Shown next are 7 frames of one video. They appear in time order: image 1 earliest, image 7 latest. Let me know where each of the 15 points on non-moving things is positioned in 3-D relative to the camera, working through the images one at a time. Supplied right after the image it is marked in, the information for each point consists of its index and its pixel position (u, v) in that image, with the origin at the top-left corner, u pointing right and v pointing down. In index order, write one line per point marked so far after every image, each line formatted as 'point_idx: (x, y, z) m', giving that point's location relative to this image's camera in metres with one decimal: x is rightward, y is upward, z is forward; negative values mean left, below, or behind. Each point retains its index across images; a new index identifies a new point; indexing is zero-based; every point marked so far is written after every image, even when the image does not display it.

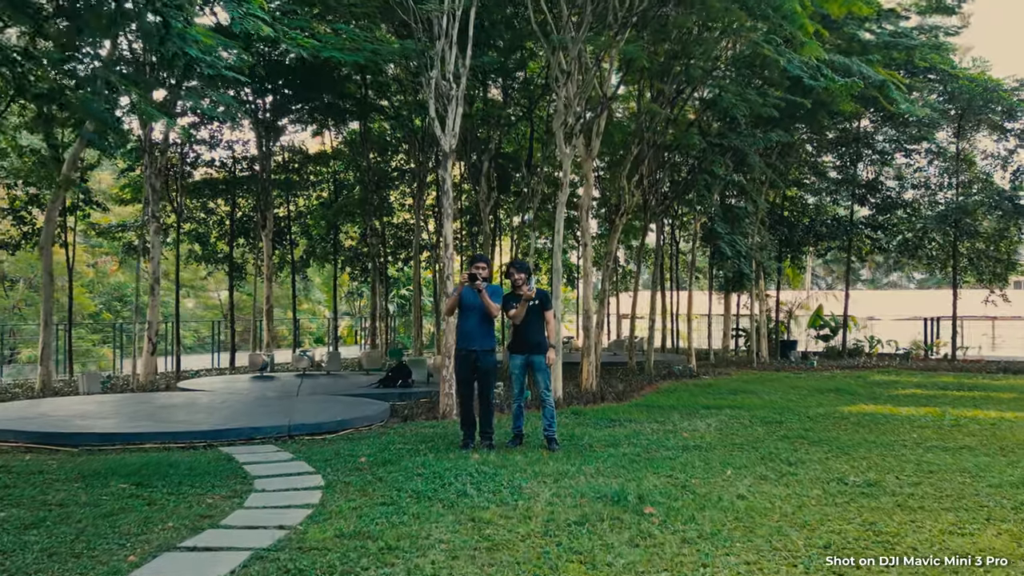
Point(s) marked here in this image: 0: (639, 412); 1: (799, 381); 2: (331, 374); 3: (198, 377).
0: (+1.7, -1.7, +10.1) m
1: (+5.5, -1.8, +14.4) m
2: (-3.3, -1.6, +13.7) m
3: (-6.0, -1.7, +14.4) m
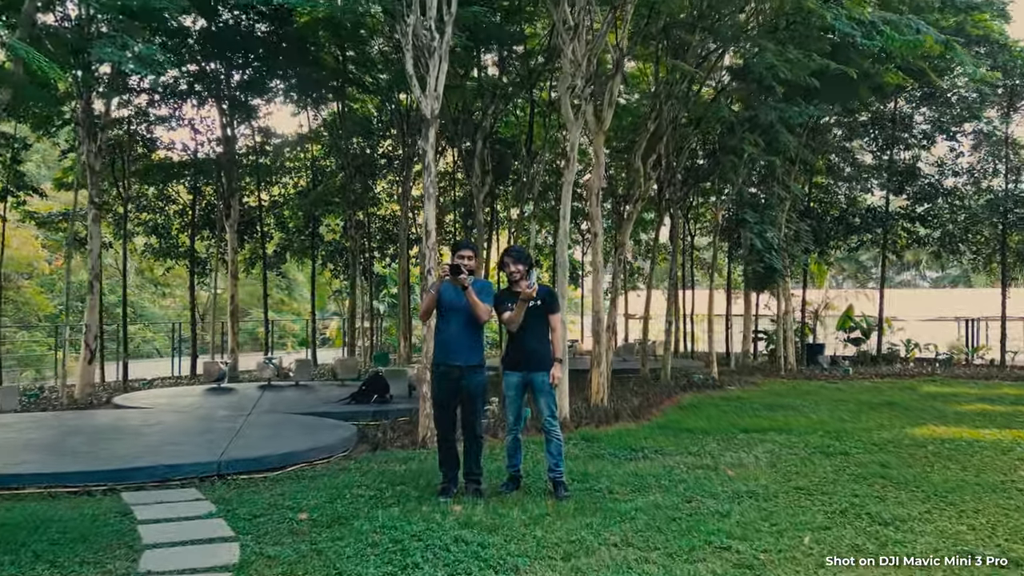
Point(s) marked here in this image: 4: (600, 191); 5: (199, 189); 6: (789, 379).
0: (+1.7, -1.7, +8.2) m
1: (+5.5, -1.7, +12.5) m
2: (-3.4, -1.6, +11.8) m
3: (-6.1, -1.7, +12.5) m
4: (+1.3, +1.4, +11.1) m
5: (-6.6, +2.1, +15.8) m
6: (+5.5, -1.8, +15.0) m
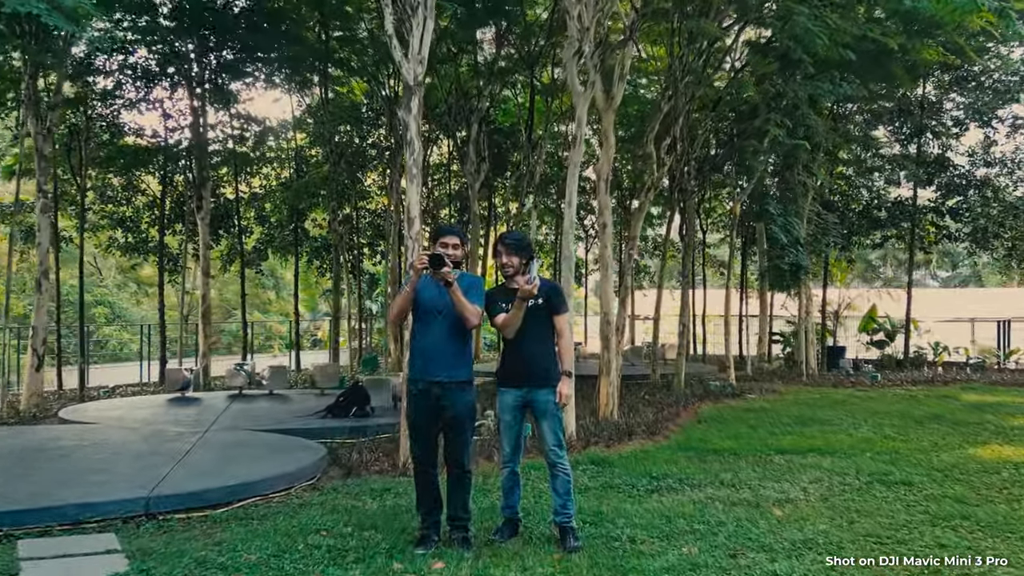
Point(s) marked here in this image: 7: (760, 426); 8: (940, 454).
0: (+1.6, -1.6, +7.0) m
1: (+5.4, -1.7, +11.2) m
2: (-3.4, -1.6, +10.6) m
3: (-6.1, -1.6, +11.2) m
4: (+1.3, +1.4, +9.8) m
5: (-6.6, +2.1, +14.5) m
6: (+5.5, -1.8, +13.8) m
7: (+3.0, -1.7, +9.1) m
8: (+4.2, -1.6, +7.4) m
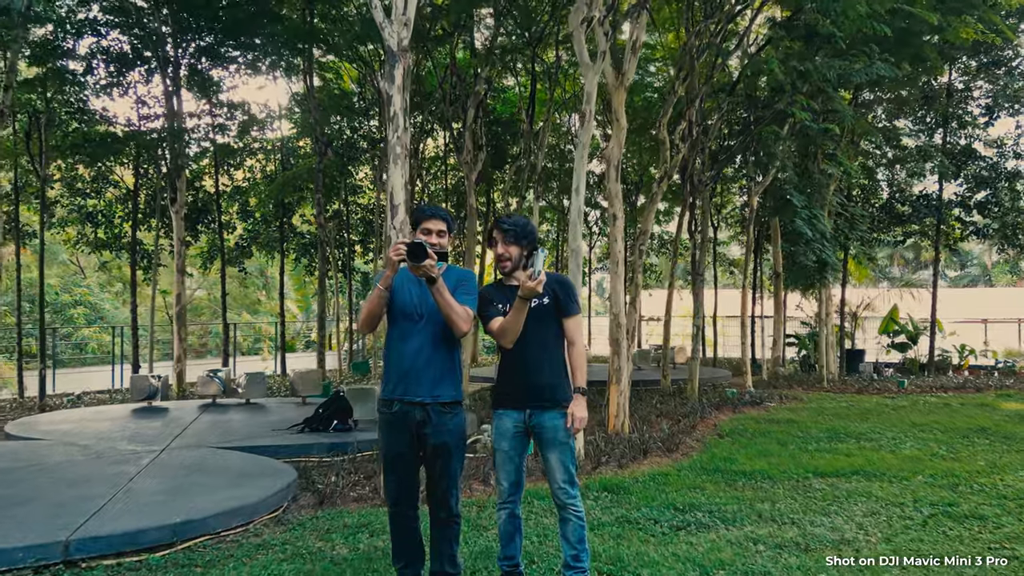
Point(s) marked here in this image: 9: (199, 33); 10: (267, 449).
0: (+1.6, -1.6, +6.0) m
1: (+5.4, -1.7, +10.2) m
2: (-3.4, -1.5, +9.6) m
3: (-6.1, -1.6, +10.3) m
4: (+1.3, +1.5, +8.9) m
5: (-6.6, +2.1, +13.6) m
6: (+5.5, -1.8, +12.8) m
7: (+3.0, -1.7, +8.1) m
8: (+4.2, -1.6, +6.5) m
9: (-5.3, +4.3, +12.7) m
10: (-2.4, -1.5, +7.3) m
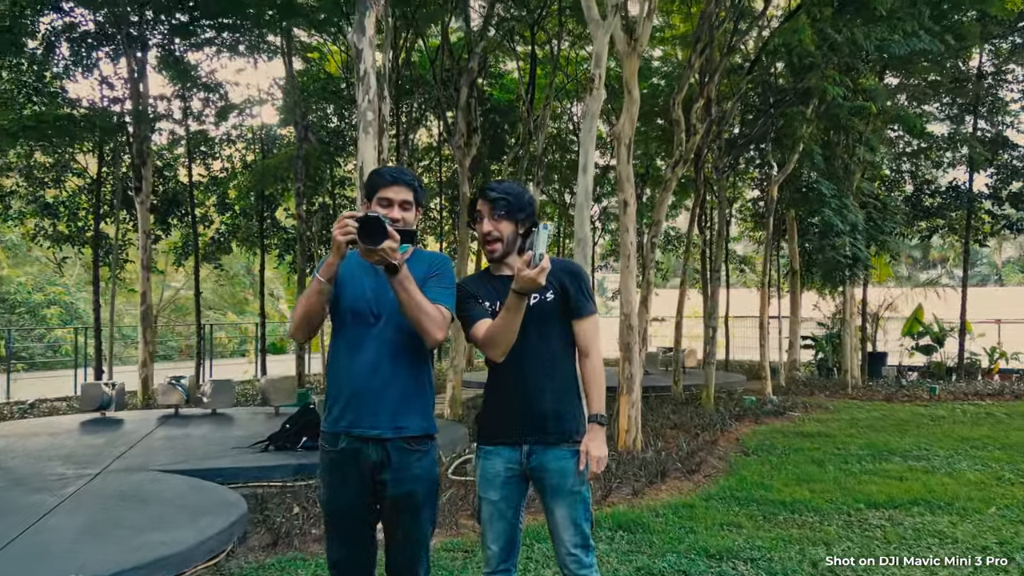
0: (+1.6, -1.6, +4.9) m
1: (+5.4, -1.7, +9.2) m
2: (-3.4, -1.5, +8.5) m
3: (-6.1, -1.6, +9.2) m
4: (+1.2, +1.5, +7.8) m
5: (-6.6, +2.1, +12.5) m
6: (+5.5, -1.7, +11.8) m
7: (+2.9, -1.6, +7.0) m
8: (+4.2, -1.6, +5.4) m
9: (-5.3, +4.4, +11.6) m
10: (-2.4, -1.5, +6.2) m
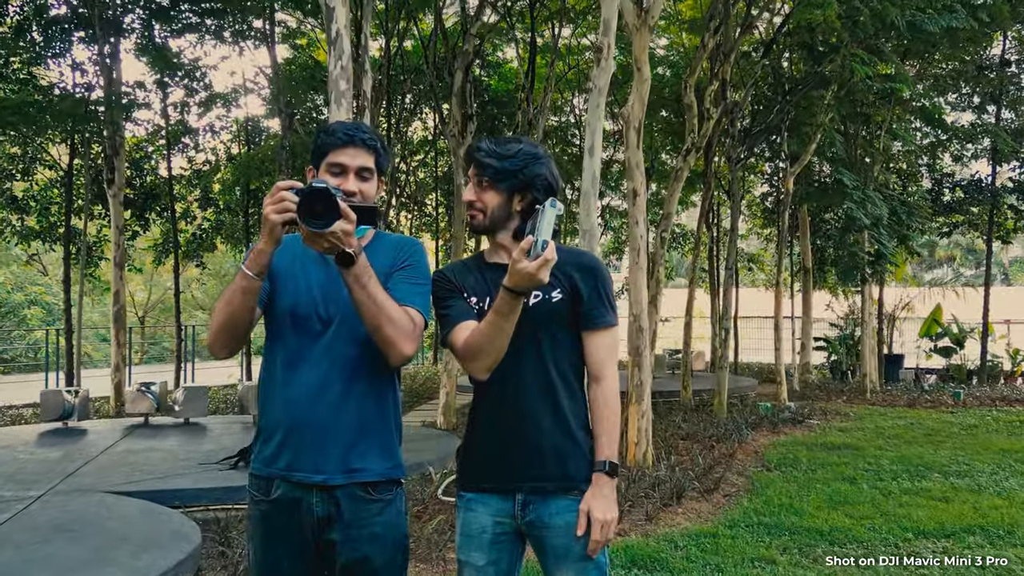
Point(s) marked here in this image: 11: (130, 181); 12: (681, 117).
0: (+1.6, -1.6, +4.2) m
1: (+5.4, -1.7, +8.5) m
2: (-3.4, -1.5, +7.8) m
3: (-6.1, -1.6, +8.5) m
4: (+1.2, +1.5, +7.1) m
5: (-6.6, +2.2, +11.8) m
6: (+5.5, -1.7, +11.1) m
7: (+2.9, -1.6, +6.3) m
8: (+4.2, -1.6, +4.7) m
9: (-5.3, +4.4, +10.9) m
10: (-2.4, -1.5, +5.5) m
11: (-6.7, +1.9, +13.2) m
12: (+2.9, +2.9, +12.8) m
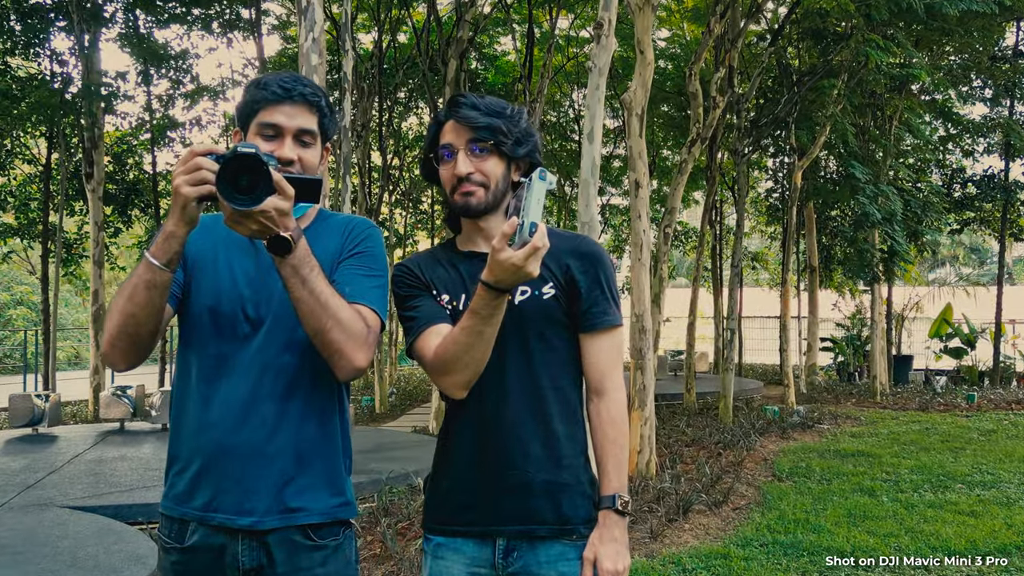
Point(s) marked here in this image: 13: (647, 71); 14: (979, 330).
0: (+1.5, -1.5, +3.8) m
1: (+5.3, -1.6, +8.0) m
2: (-3.5, -1.5, +7.4) m
3: (-6.2, -1.6, +8.1) m
4: (+1.1, +1.5, +6.7) m
5: (-6.7, +2.2, +11.4) m
6: (+5.4, -1.7, +10.6) m
7: (+2.9, -1.6, +5.9) m
8: (+4.1, -1.6, +4.3) m
9: (-5.4, +4.4, +10.5) m
10: (-2.5, -1.5, +5.1) m
11: (-6.7, +1.9, +12.7) m
12: (+2.8, +2.9, +12.4) m
13: (+1.2, +1.9, +6.5) m
14: (+8.8, -0.8, +14.3) m
